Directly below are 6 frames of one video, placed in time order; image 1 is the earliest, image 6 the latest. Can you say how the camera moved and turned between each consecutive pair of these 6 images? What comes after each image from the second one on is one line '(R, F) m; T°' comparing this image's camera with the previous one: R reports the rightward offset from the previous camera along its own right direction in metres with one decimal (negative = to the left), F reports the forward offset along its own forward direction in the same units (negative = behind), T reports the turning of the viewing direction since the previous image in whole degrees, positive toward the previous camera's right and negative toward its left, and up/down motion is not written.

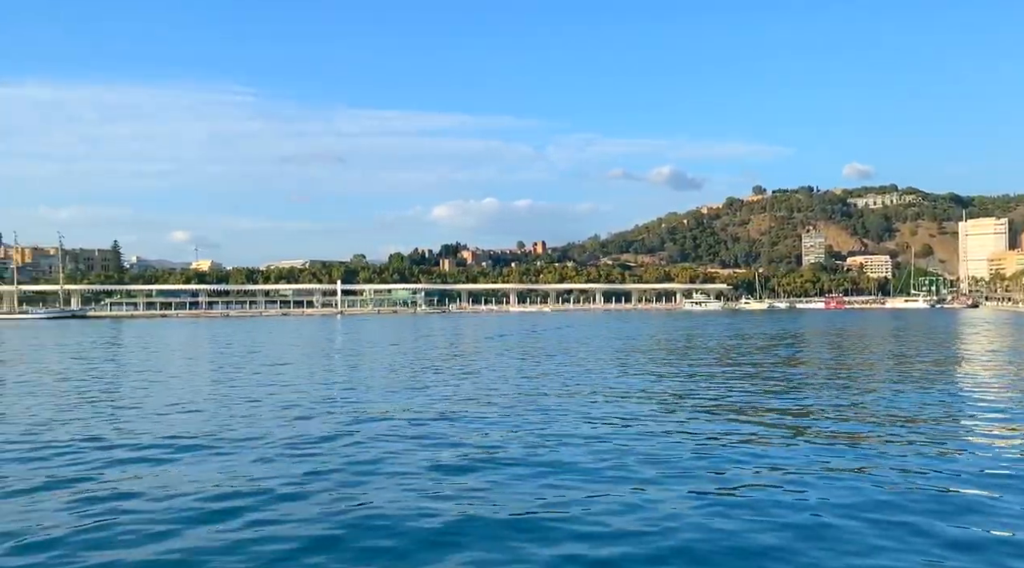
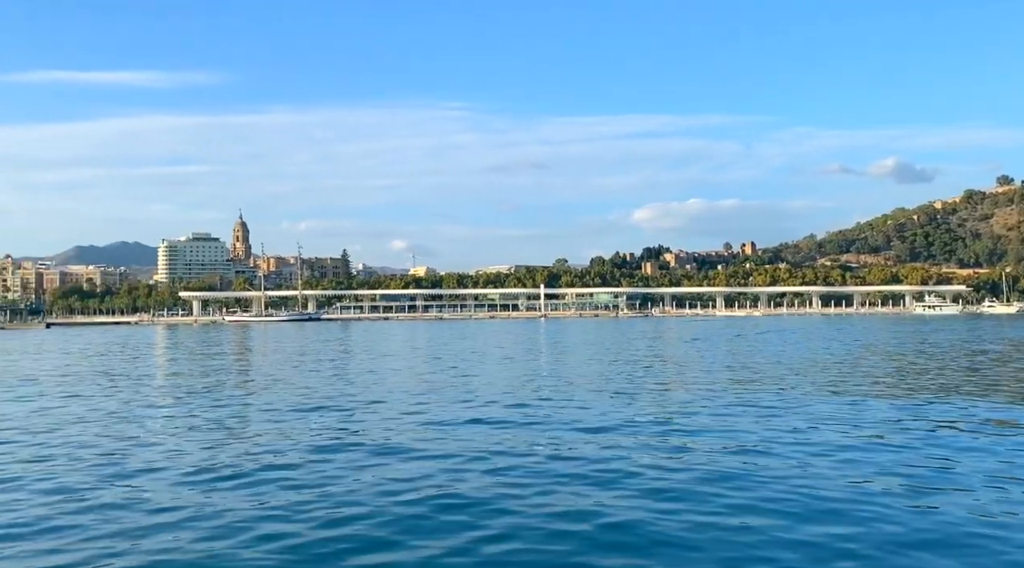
(0.0, +2.9) m; -13°
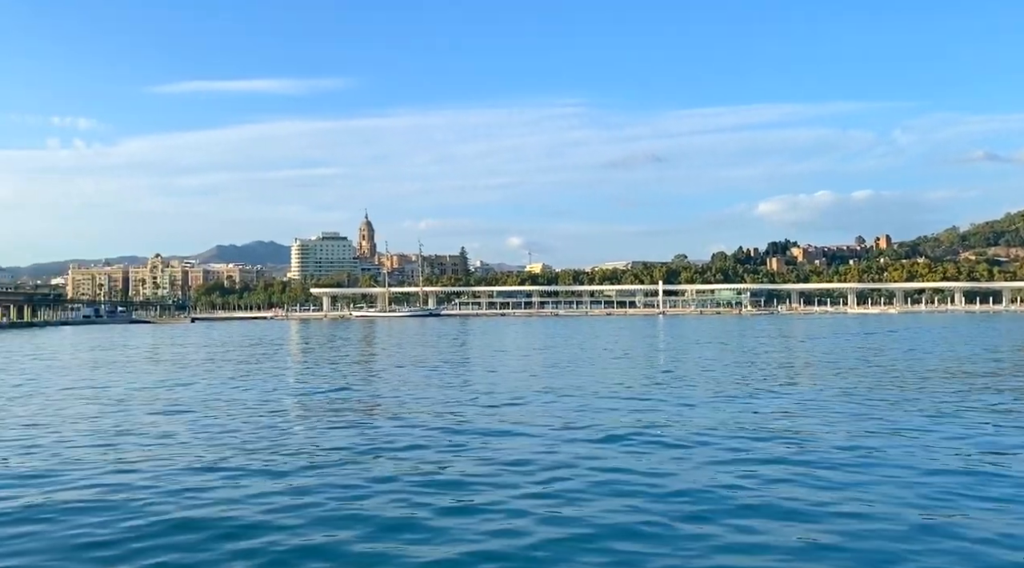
(-0.2, +1.6) m; -8°
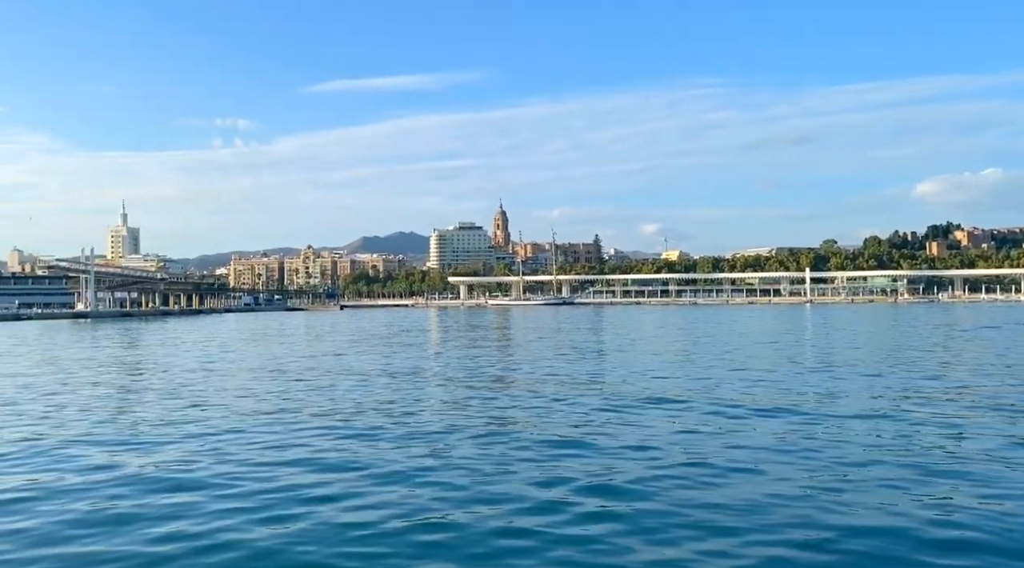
(-0.4, +1.5) m; -9°
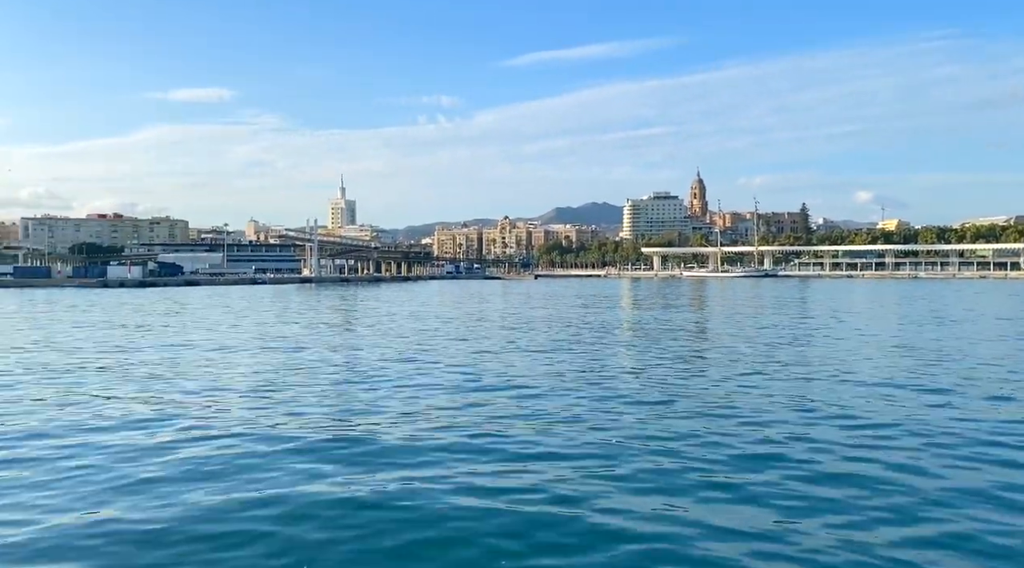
(-0.5, +5.1) m; -13°
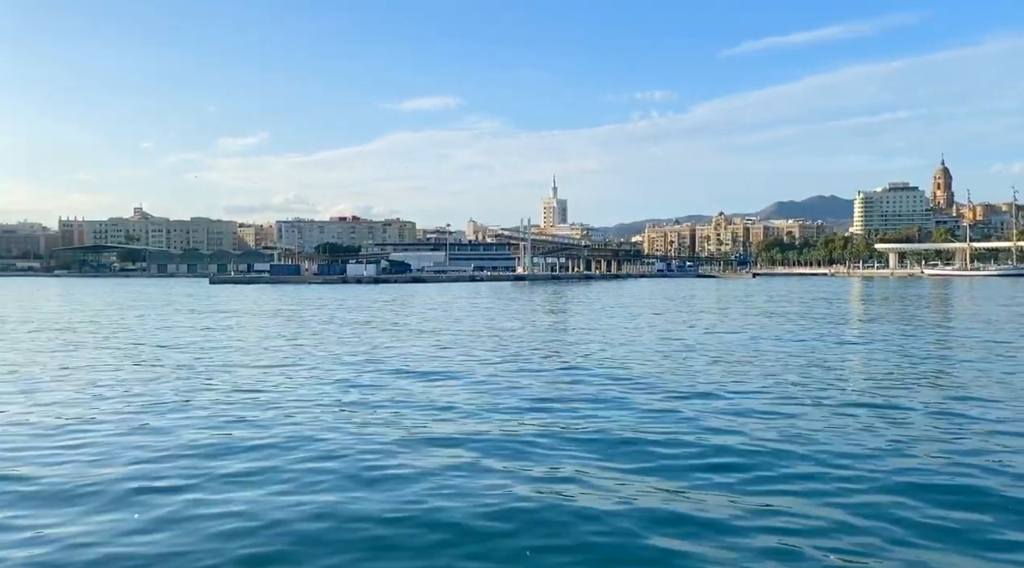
(-1.3, +5.9) m; -14°
